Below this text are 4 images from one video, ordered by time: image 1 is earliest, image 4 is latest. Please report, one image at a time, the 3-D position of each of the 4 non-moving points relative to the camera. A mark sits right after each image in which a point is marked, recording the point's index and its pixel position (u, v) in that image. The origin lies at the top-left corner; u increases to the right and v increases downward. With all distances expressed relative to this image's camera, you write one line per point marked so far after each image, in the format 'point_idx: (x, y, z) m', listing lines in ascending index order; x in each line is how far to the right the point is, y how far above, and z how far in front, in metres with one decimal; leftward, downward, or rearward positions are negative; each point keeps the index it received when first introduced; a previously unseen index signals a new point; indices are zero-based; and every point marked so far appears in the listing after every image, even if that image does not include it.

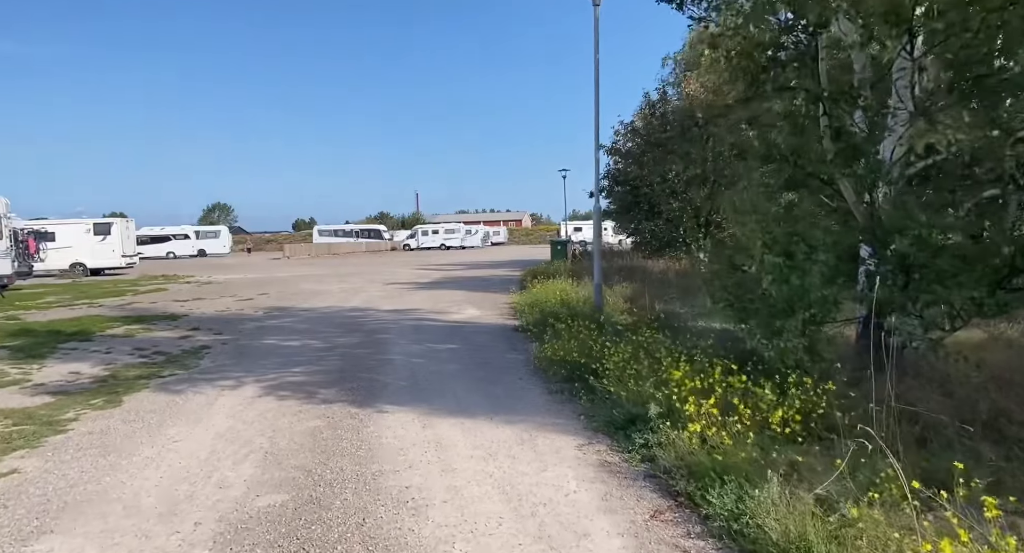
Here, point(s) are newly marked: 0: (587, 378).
0: (+0.8, -1.0, +6.9) m
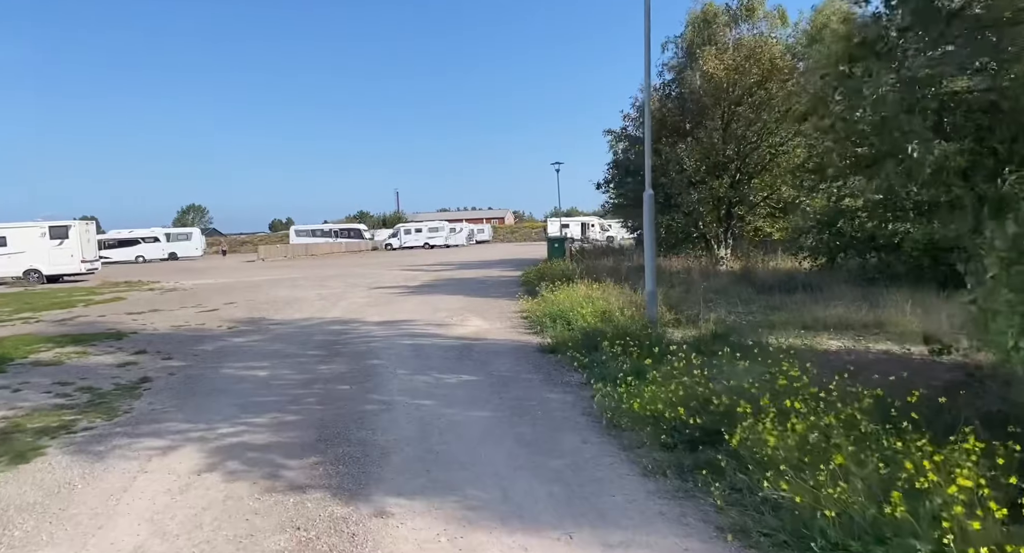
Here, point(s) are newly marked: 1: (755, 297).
0: (+1.2, -1.1, +4.4) m
1: (+4.9, -0.4, +14.2) m
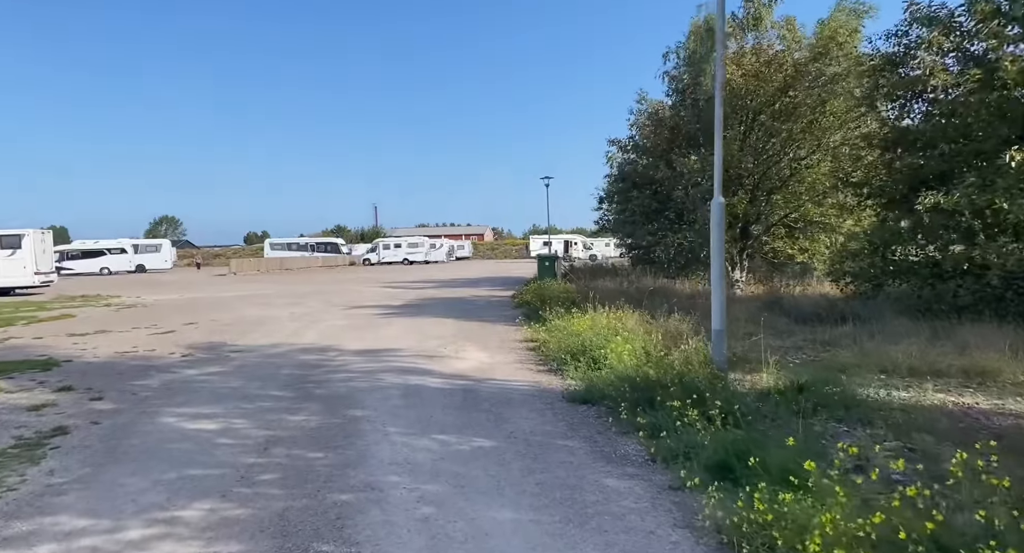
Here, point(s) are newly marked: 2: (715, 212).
0: (+1.6, -1.3, +2.5) m
1: (+5.0, -0.9, +12.3) m
2: (+2.0, +0.6, +6.9) m
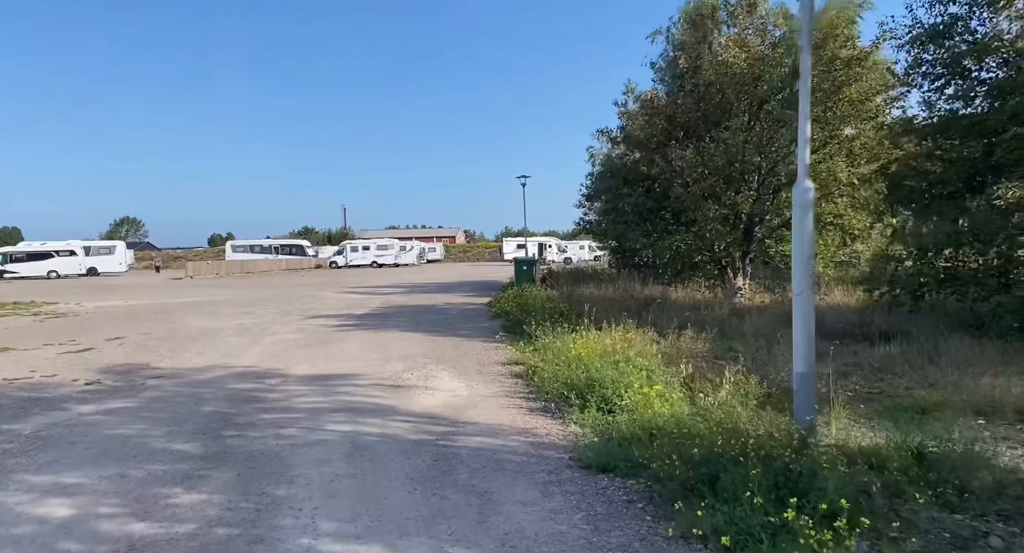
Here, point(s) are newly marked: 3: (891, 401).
0: (+1.7, -1.4, +0.4) m
1: (+4.7, -1.1, +10.3) m
2: (+1.9, +0.5, +4.8) m
3: (+3.8, -1.2, +7.3) m
